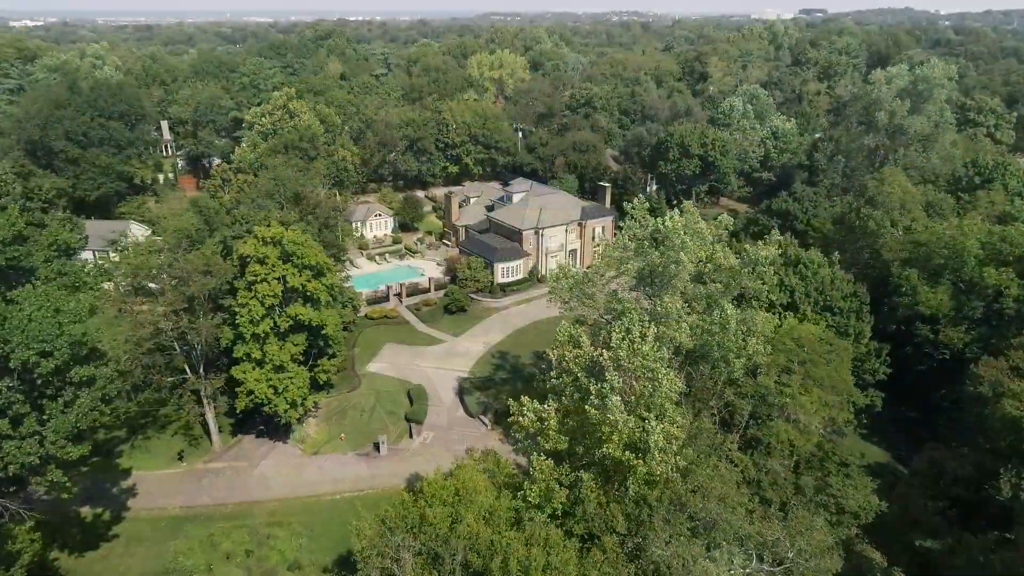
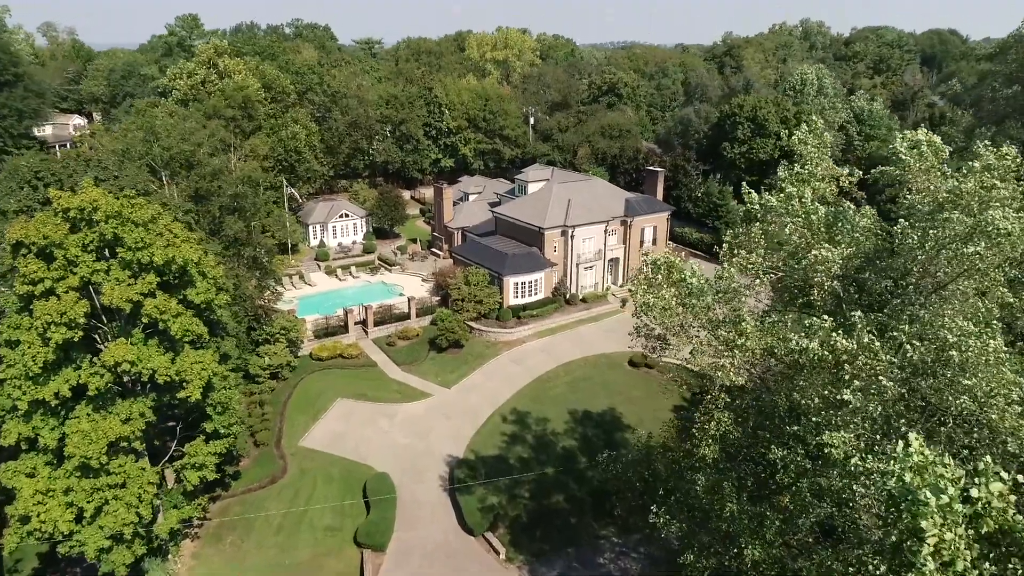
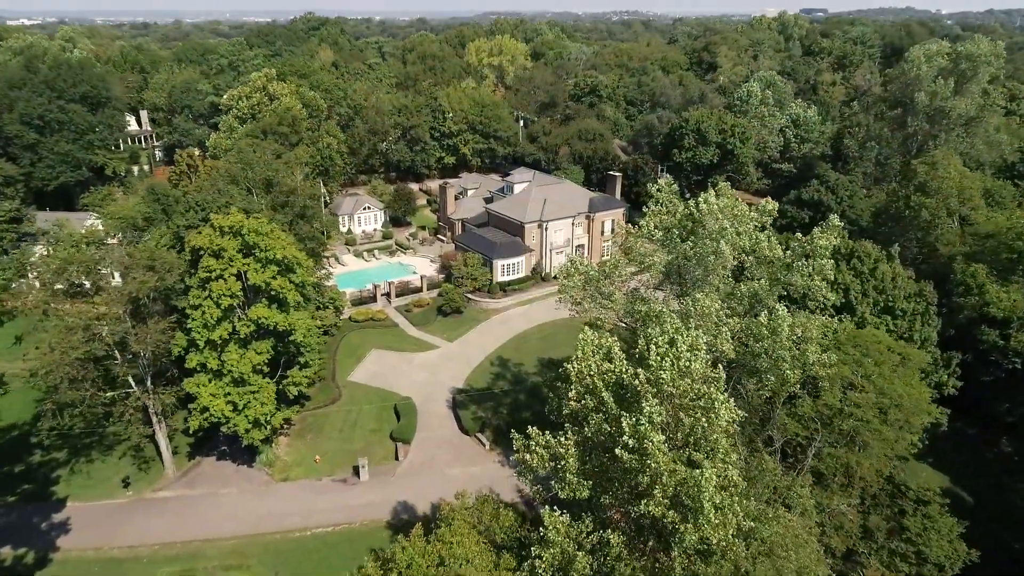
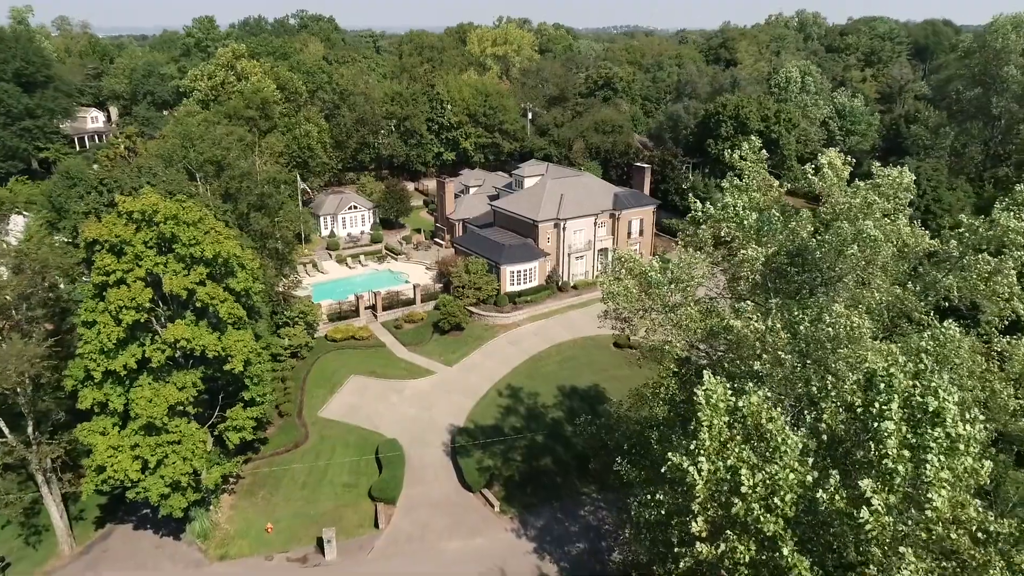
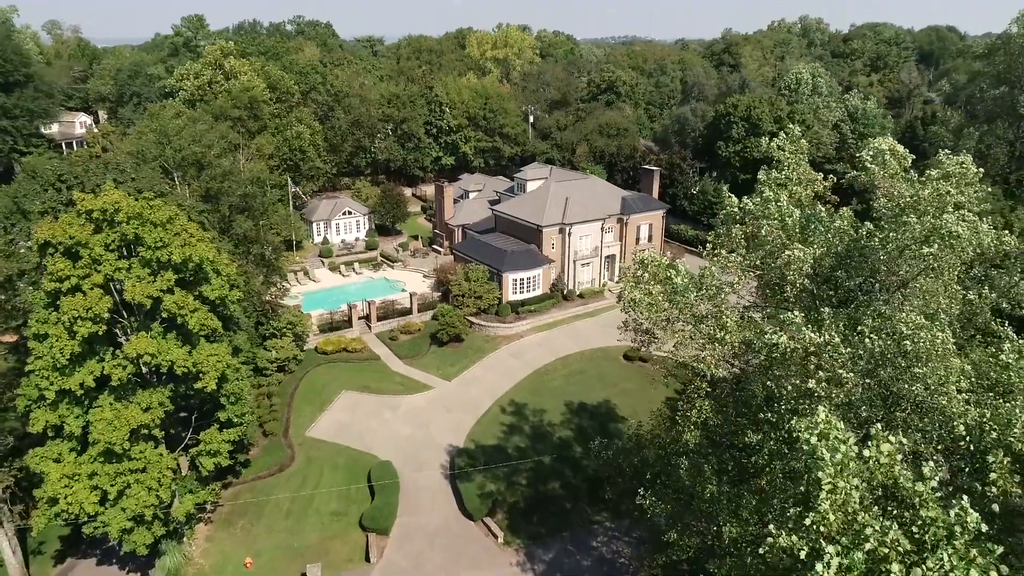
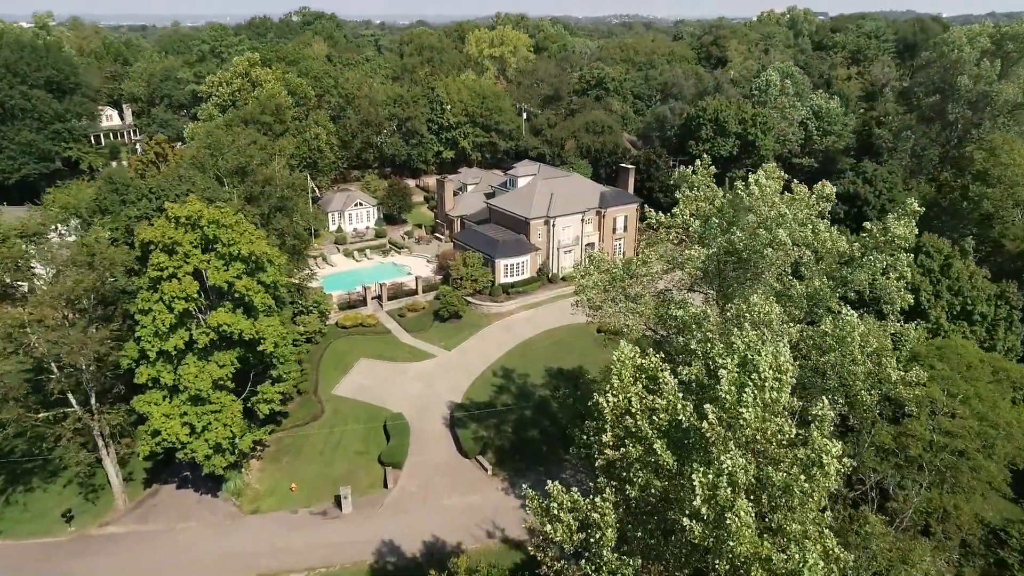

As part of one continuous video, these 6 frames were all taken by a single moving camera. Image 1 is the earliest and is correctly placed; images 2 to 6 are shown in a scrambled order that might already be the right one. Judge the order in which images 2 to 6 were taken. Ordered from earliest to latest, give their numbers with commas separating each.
3, 6, 4, 5, 2
